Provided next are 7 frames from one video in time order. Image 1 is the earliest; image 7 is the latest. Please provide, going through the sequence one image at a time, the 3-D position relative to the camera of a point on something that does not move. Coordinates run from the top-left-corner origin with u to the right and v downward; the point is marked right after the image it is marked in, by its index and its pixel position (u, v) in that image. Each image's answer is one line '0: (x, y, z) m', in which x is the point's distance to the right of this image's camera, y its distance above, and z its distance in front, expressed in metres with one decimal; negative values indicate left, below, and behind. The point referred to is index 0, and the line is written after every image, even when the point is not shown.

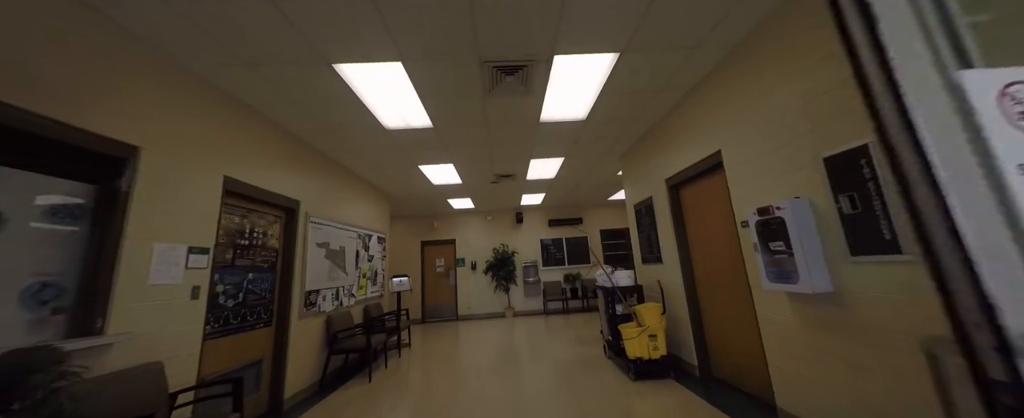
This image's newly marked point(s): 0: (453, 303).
0: (-1.6, -2.6, +8.2) m
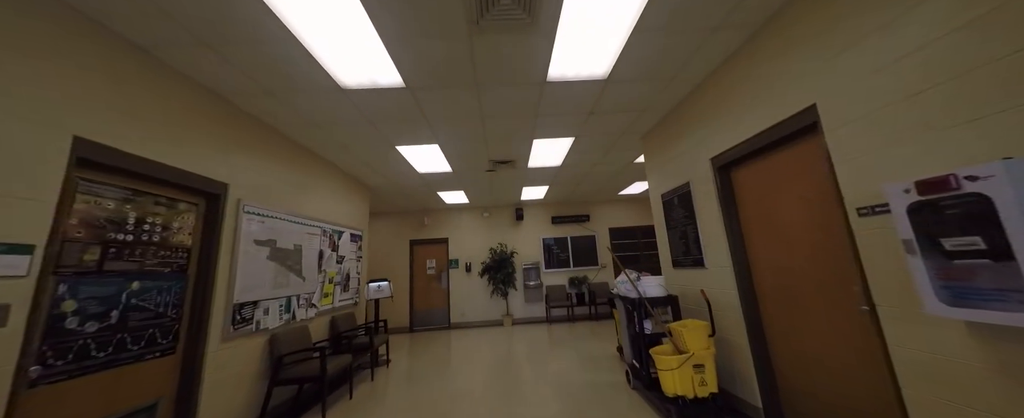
0: (-1.6, -2.4, +7.4) m
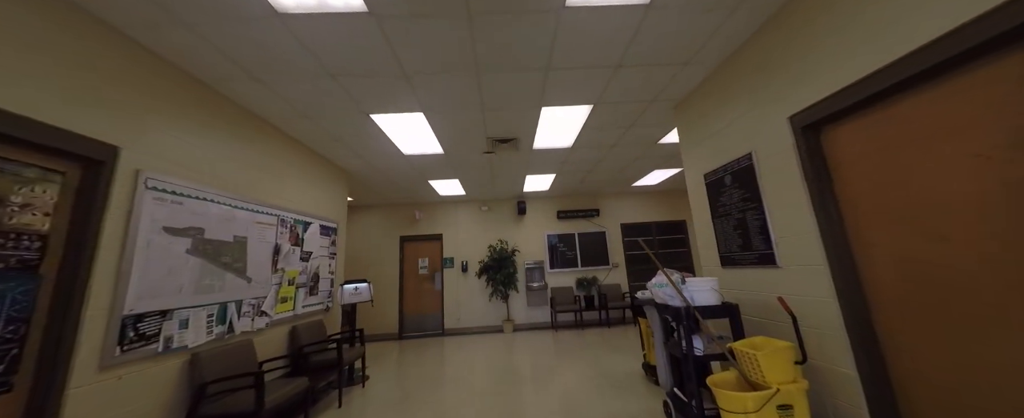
0: (-1.6, -2.3, +6.6) m
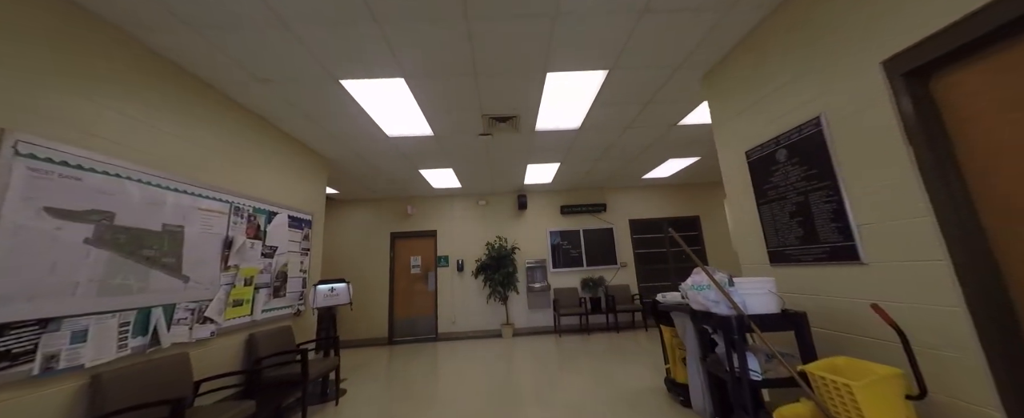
0: (-1.6, -2.2, +6.1) m
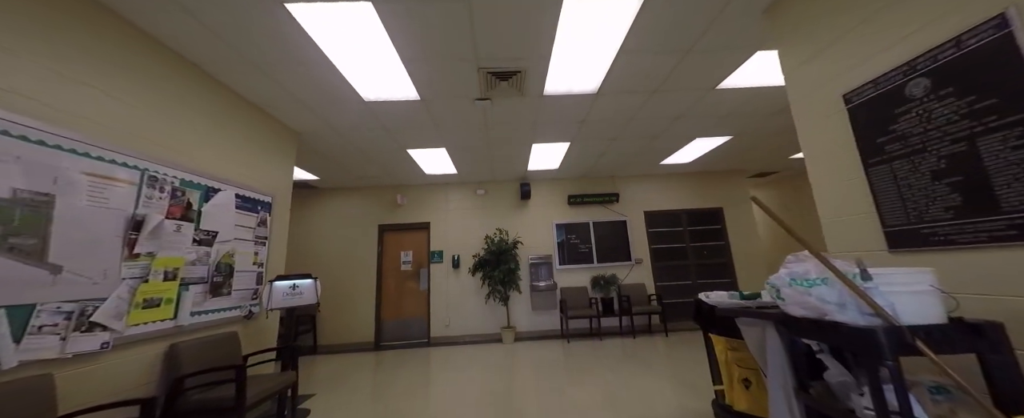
0: (-1.6, -2.0, +5.5) m
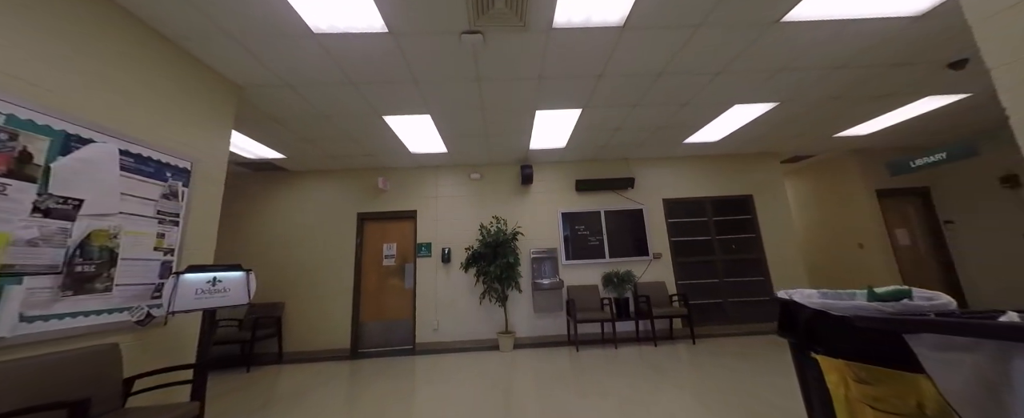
0: (-1.6, -1.7, +4.7) m
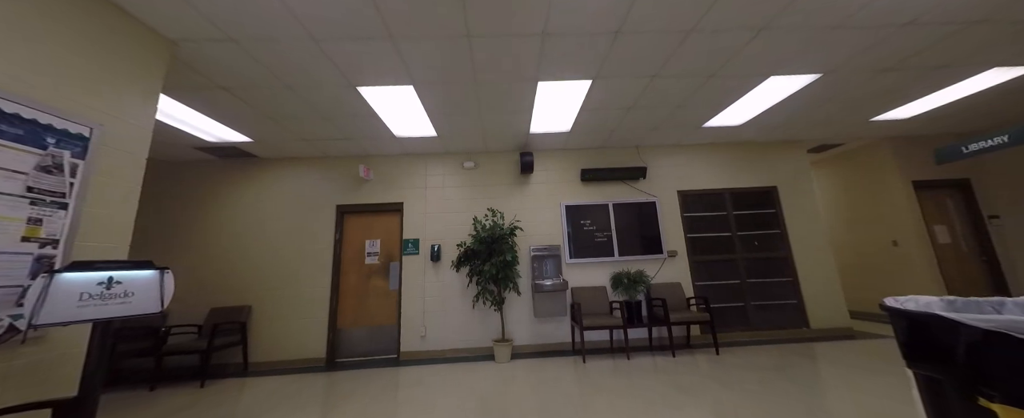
0: (-1.6, -1.6, +4.2) m
